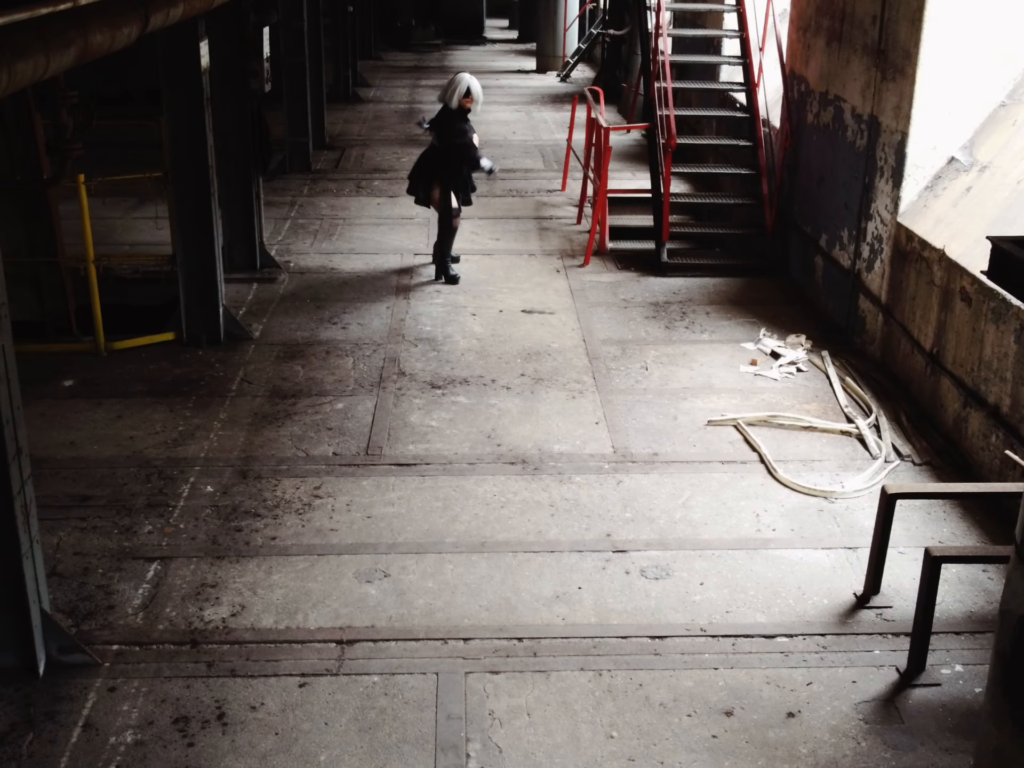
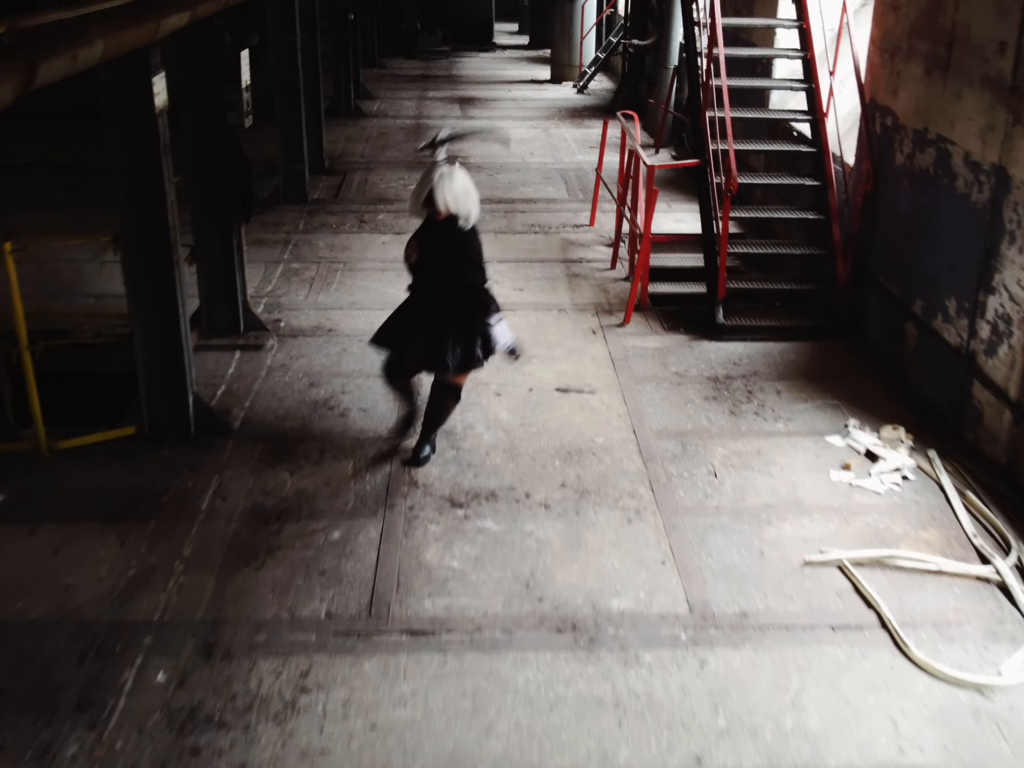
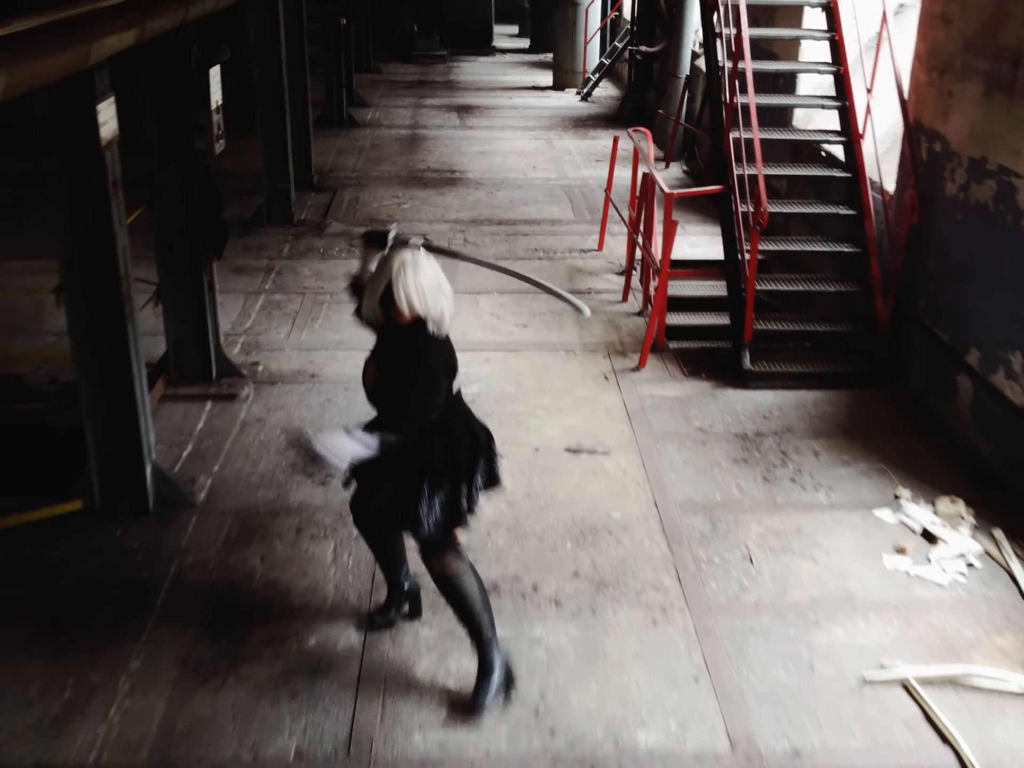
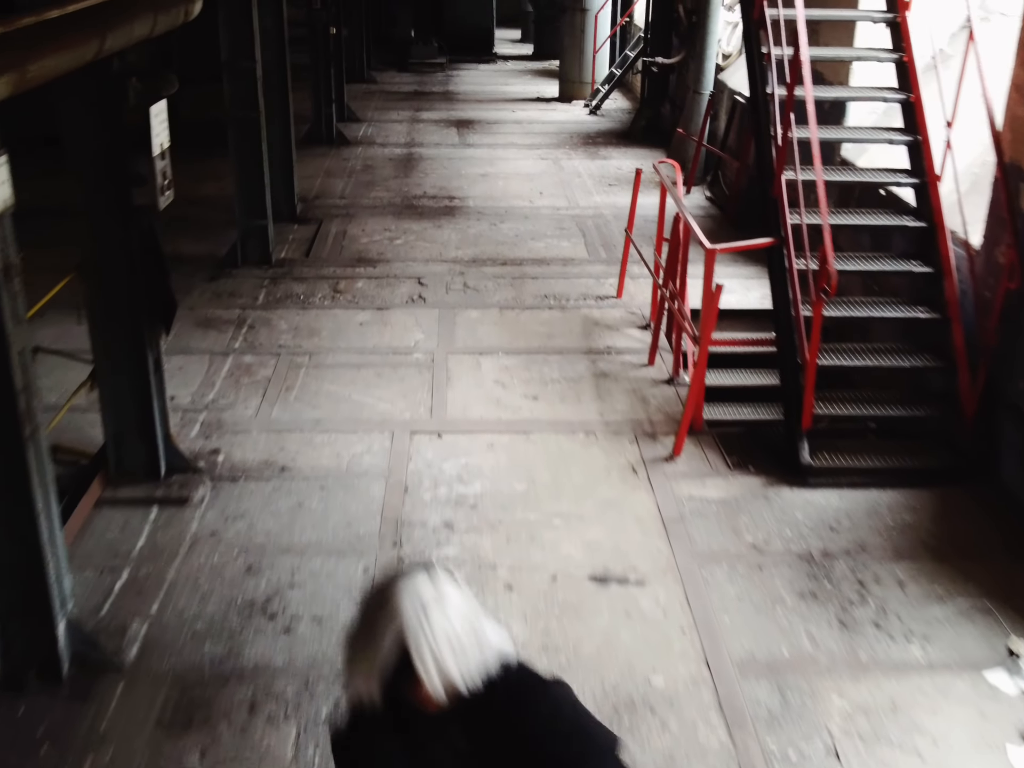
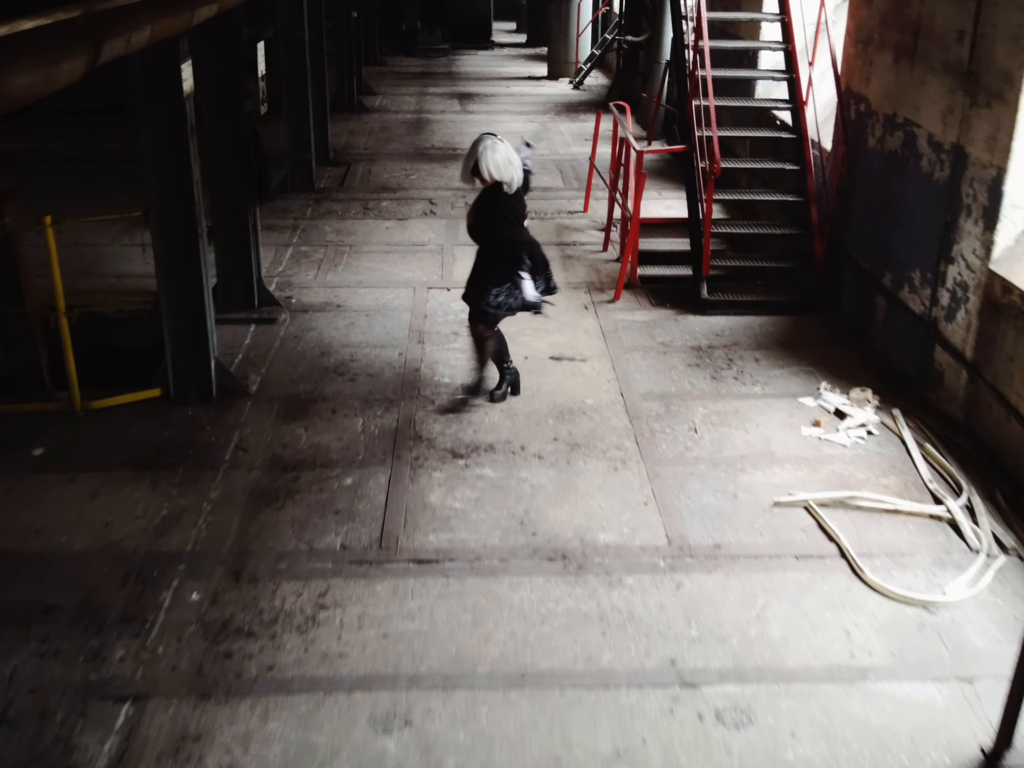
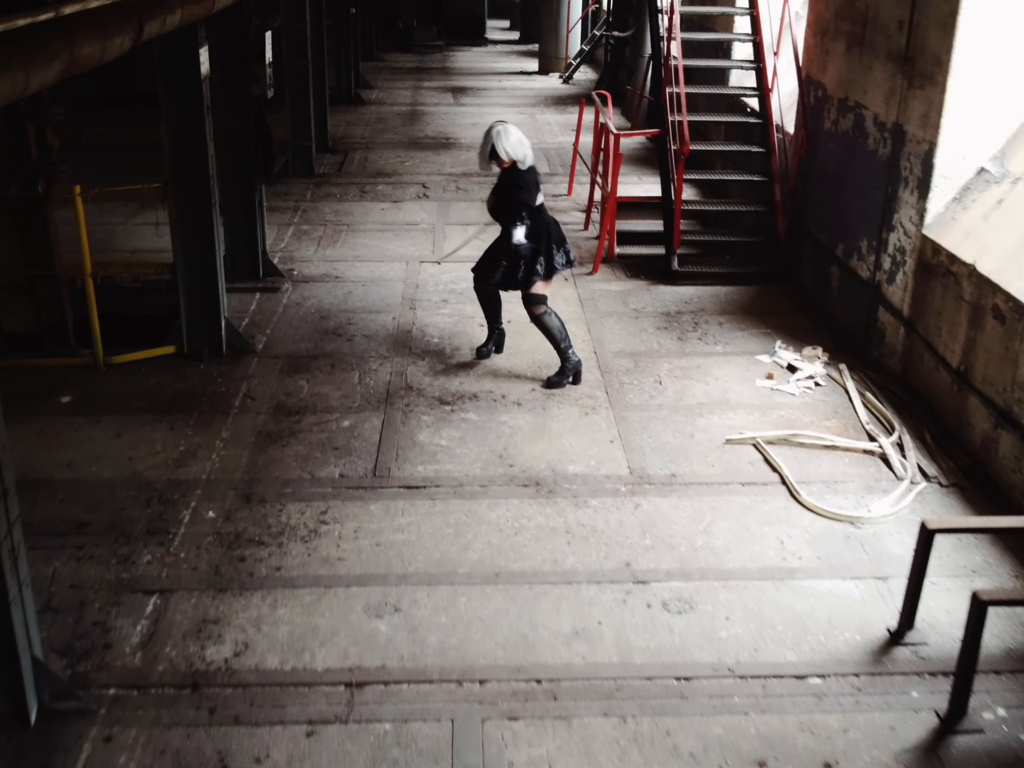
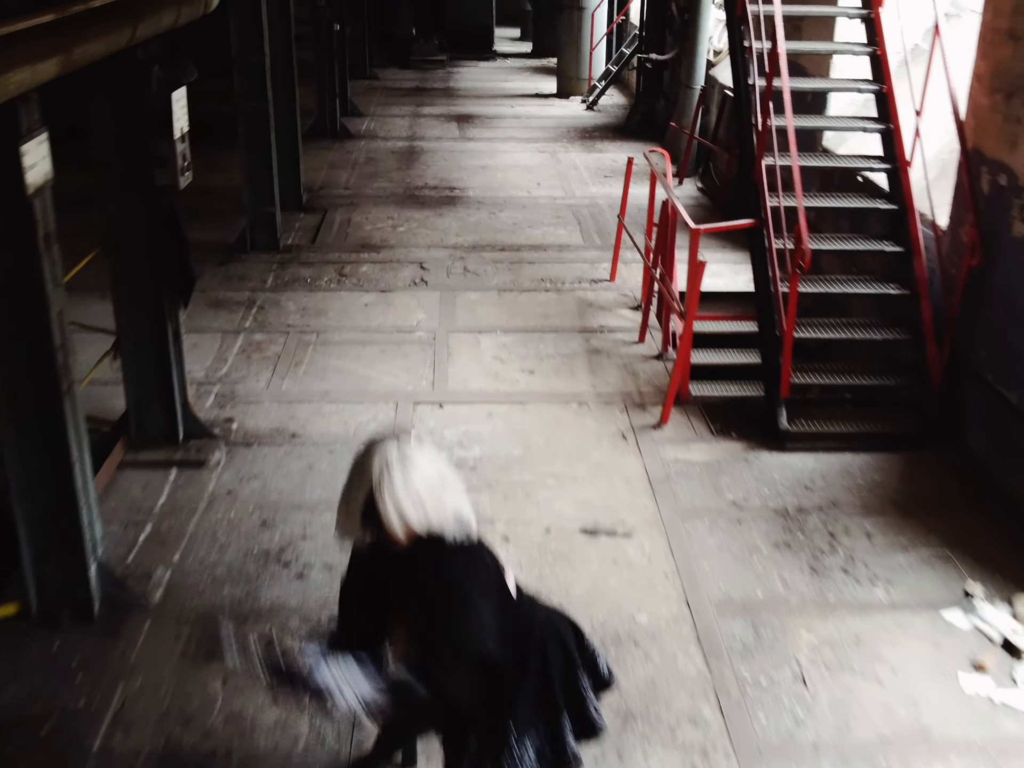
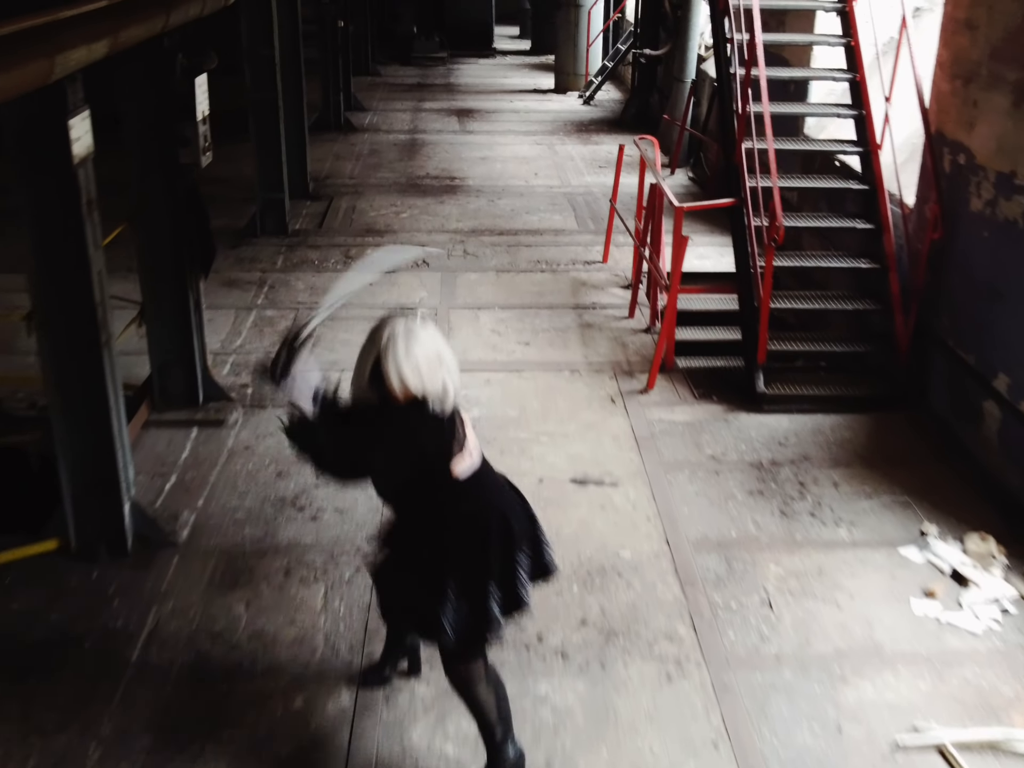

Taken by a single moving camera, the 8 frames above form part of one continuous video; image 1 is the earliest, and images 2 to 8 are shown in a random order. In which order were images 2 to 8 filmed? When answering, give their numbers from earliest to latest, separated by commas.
6, 5, 2, 3, 8, 7, 4
